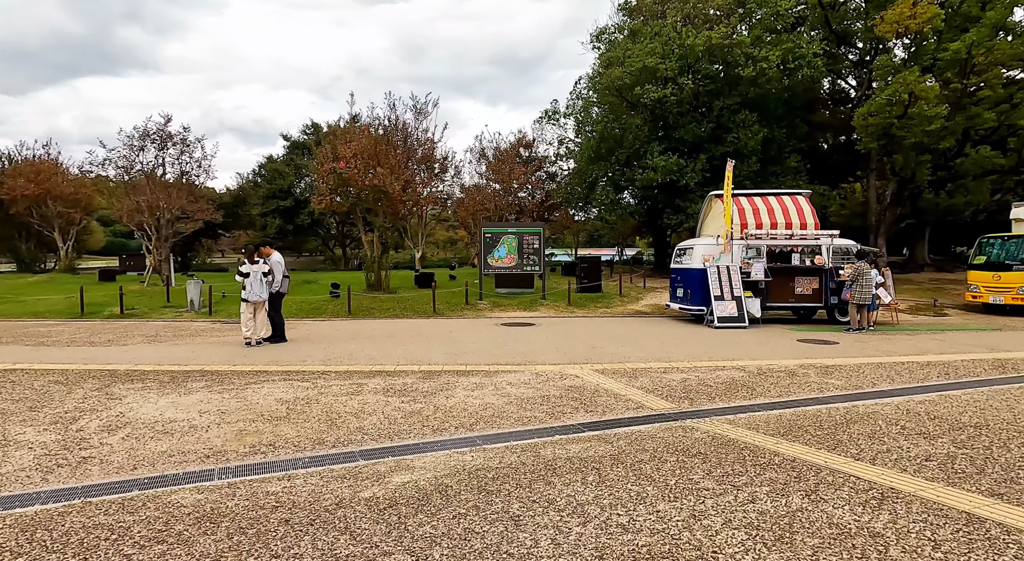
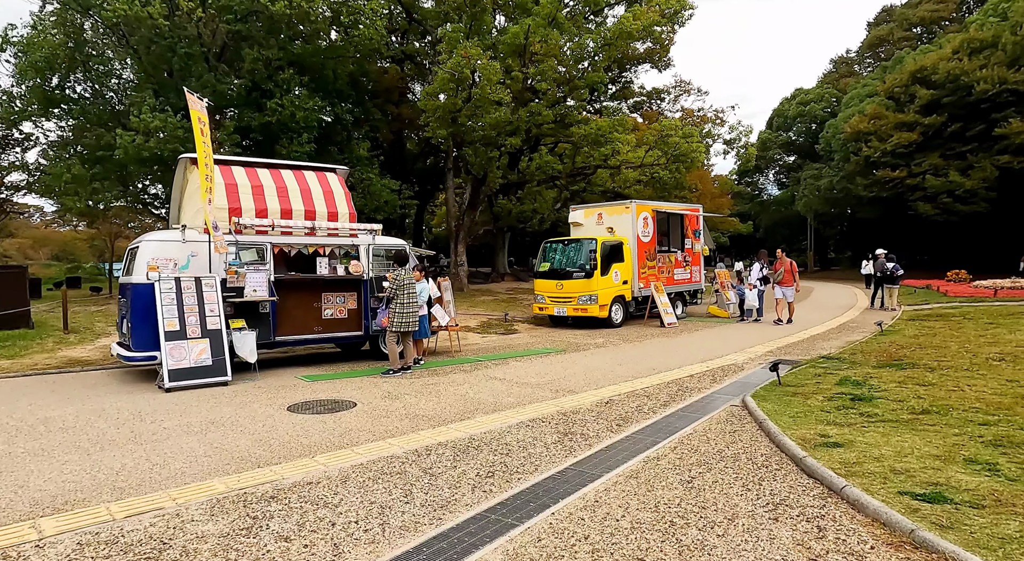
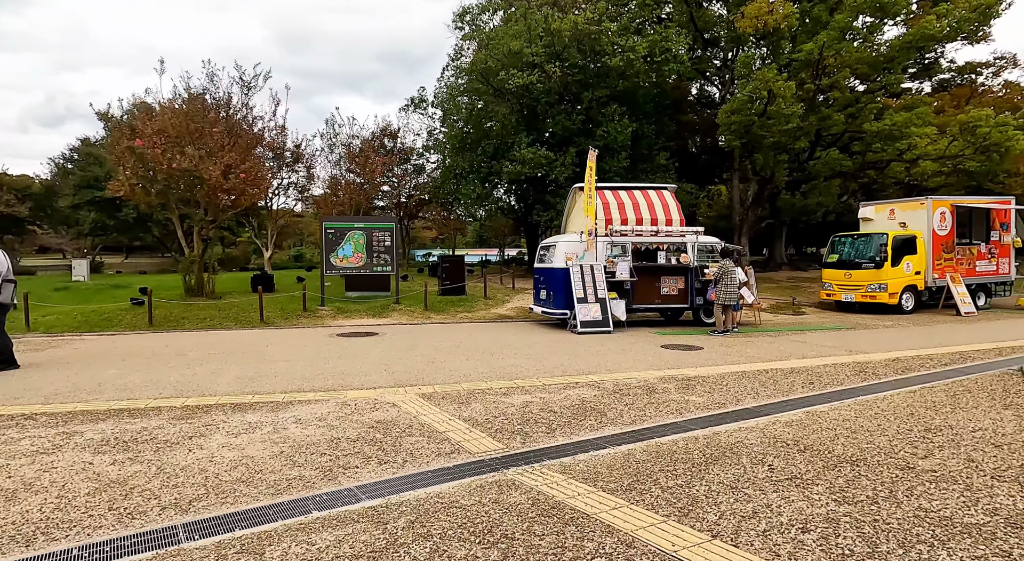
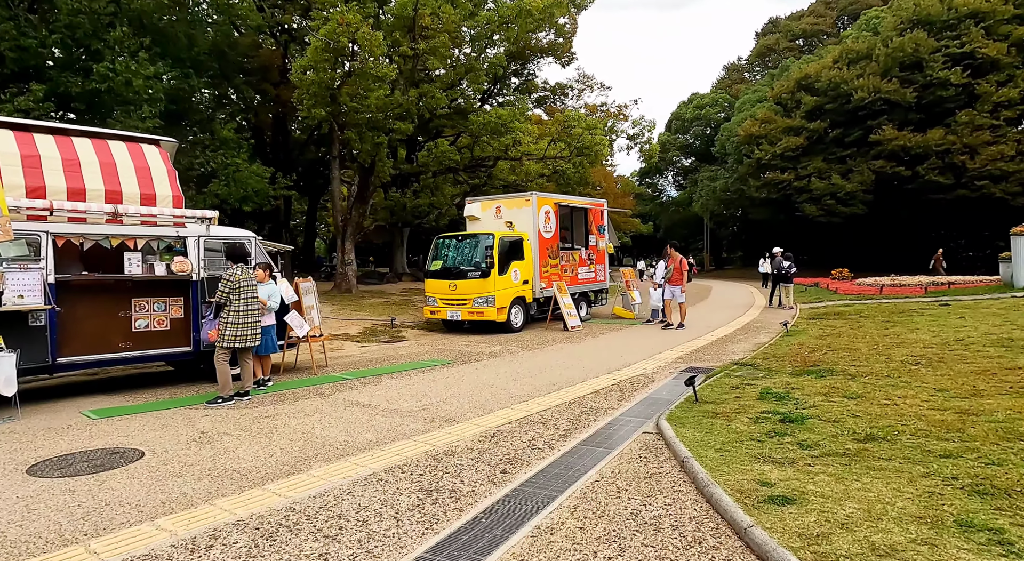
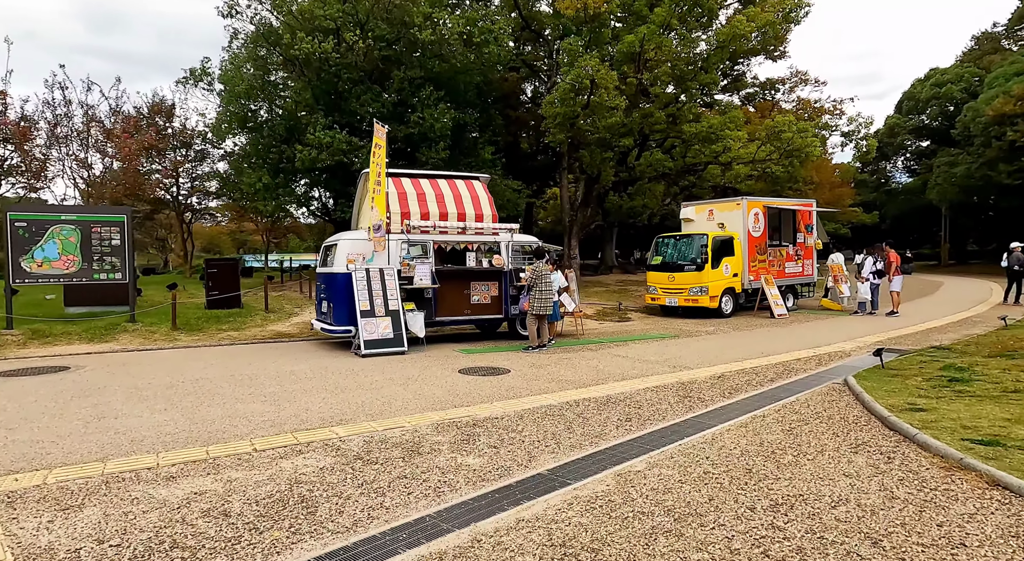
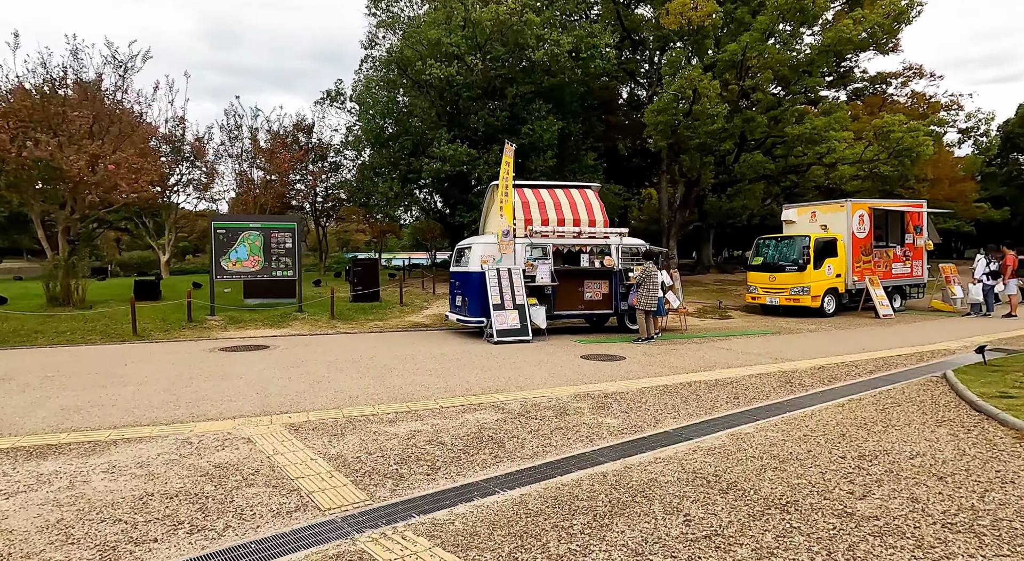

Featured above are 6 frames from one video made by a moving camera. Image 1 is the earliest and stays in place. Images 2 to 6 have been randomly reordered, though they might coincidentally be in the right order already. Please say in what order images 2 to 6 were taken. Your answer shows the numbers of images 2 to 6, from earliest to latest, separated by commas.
3, 6, 5, 2, 4
